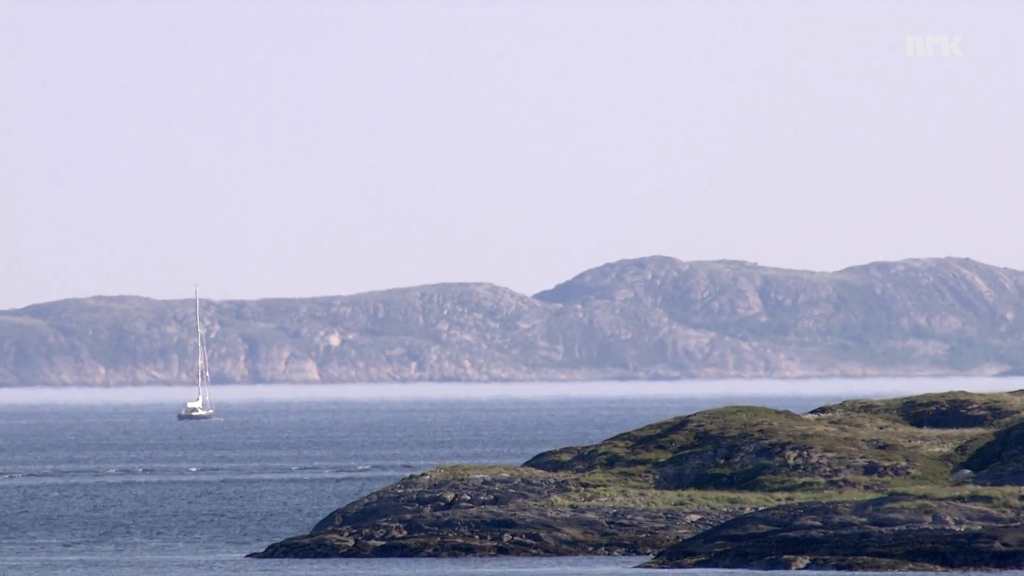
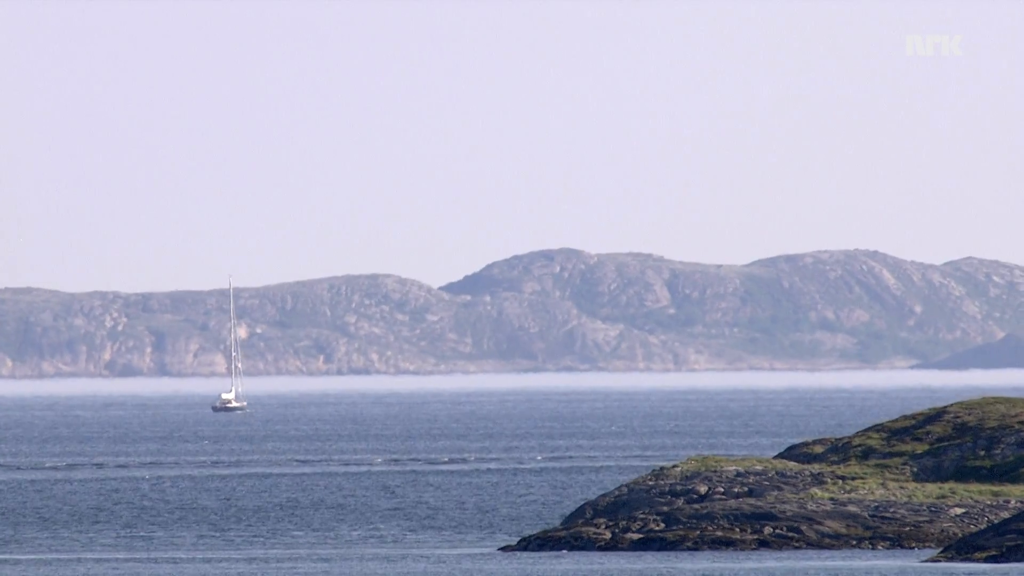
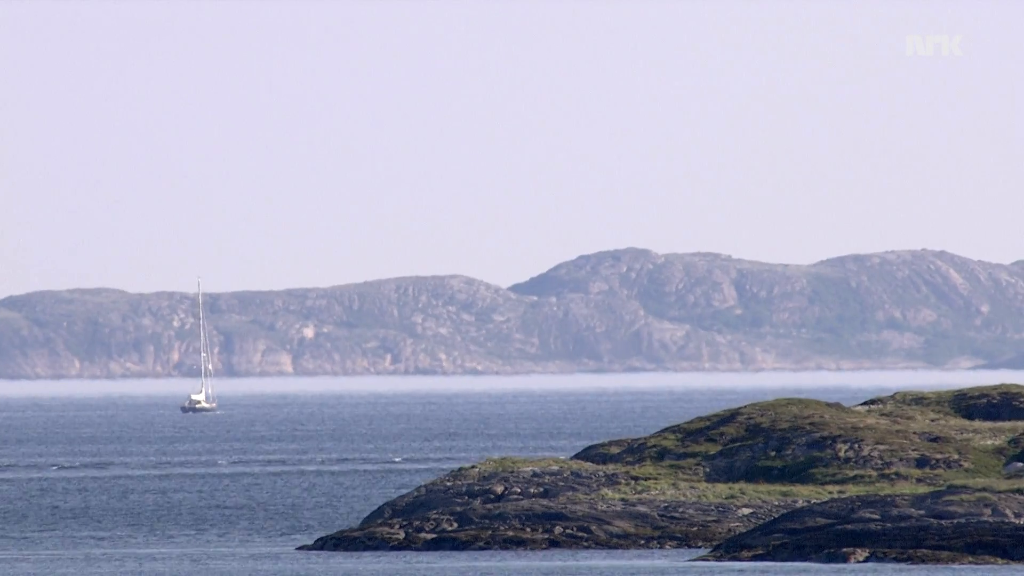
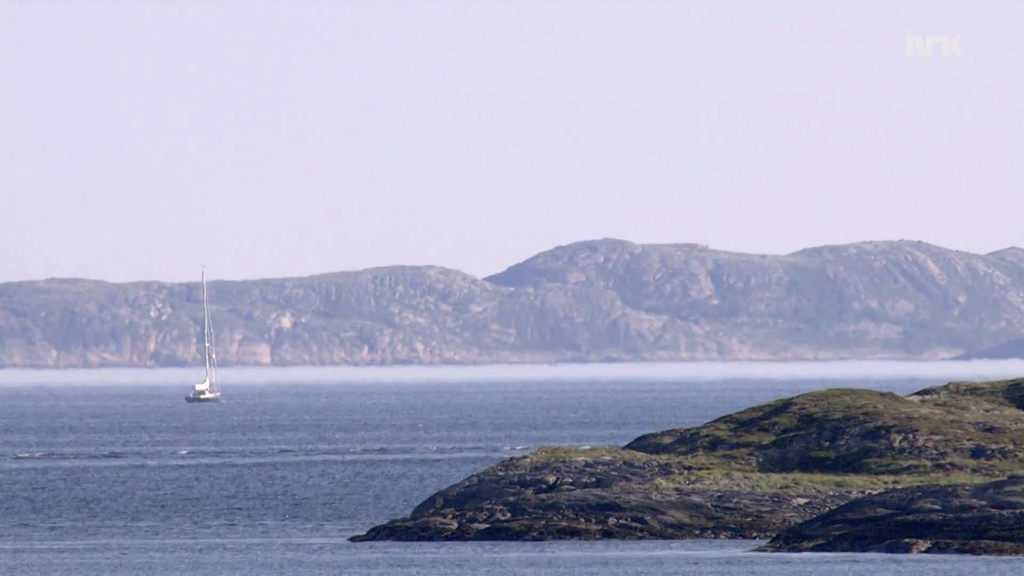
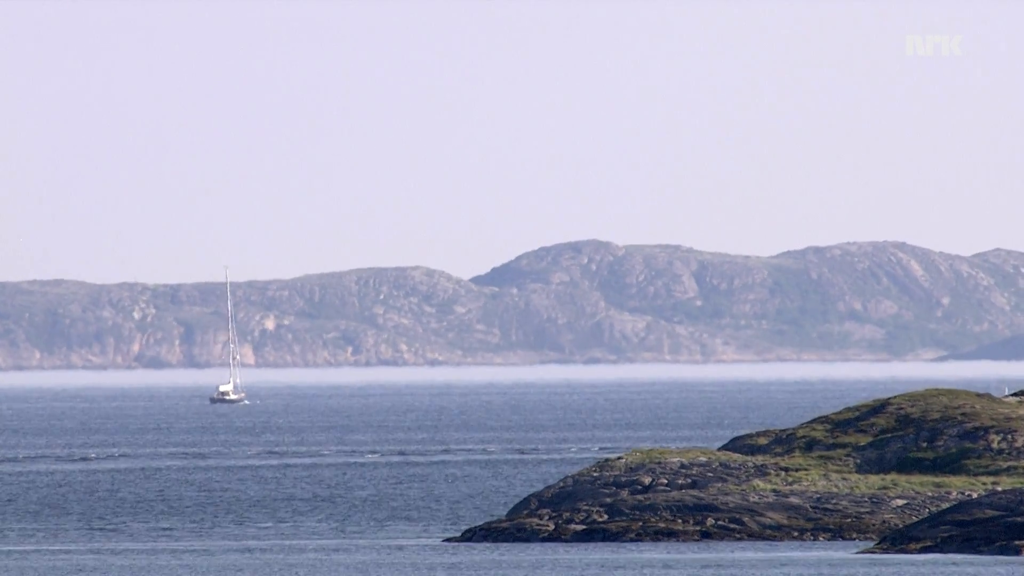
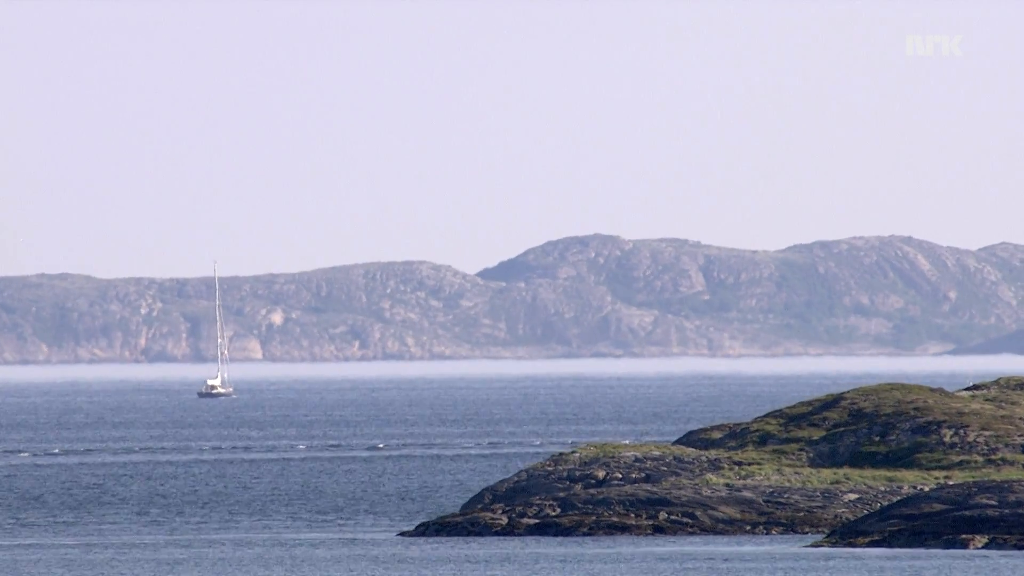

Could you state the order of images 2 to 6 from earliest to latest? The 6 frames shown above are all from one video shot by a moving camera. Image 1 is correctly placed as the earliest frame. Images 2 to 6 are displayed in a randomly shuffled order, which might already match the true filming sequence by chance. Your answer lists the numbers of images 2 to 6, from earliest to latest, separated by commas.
3, 4, 6, 5, 2
